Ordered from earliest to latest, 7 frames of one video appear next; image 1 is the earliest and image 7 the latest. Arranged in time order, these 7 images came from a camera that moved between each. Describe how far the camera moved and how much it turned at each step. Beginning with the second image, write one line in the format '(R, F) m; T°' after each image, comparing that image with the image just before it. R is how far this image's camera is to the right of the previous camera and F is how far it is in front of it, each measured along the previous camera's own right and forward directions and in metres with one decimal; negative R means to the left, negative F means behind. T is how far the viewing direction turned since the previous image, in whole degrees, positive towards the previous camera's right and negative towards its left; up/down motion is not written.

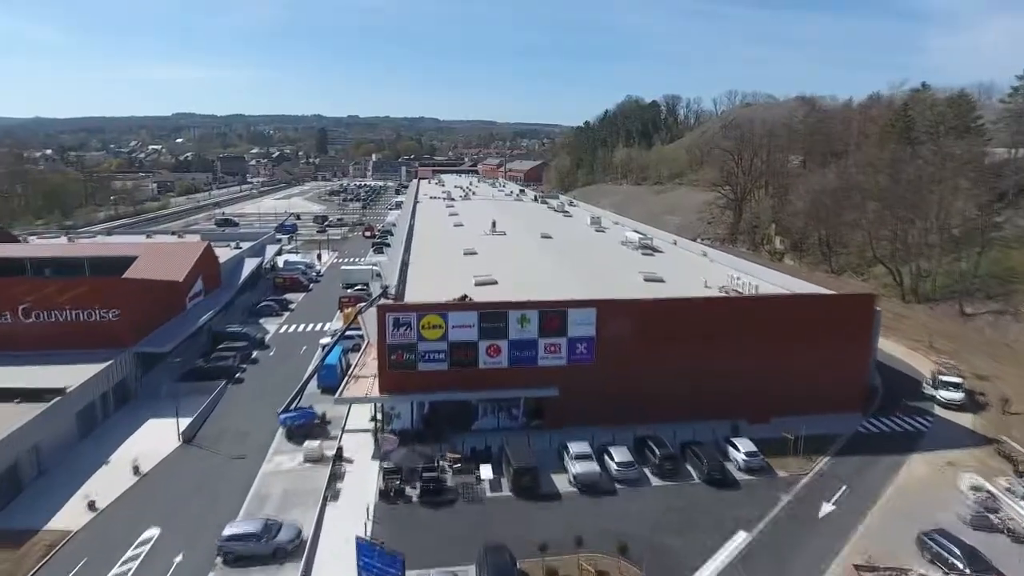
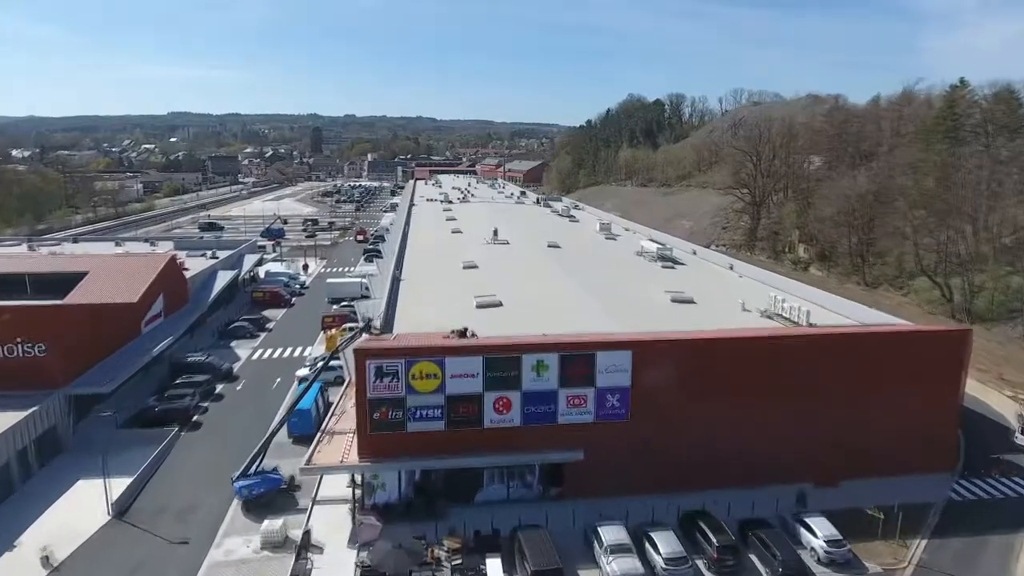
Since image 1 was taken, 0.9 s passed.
(-0.3, +2.3) m; 0°
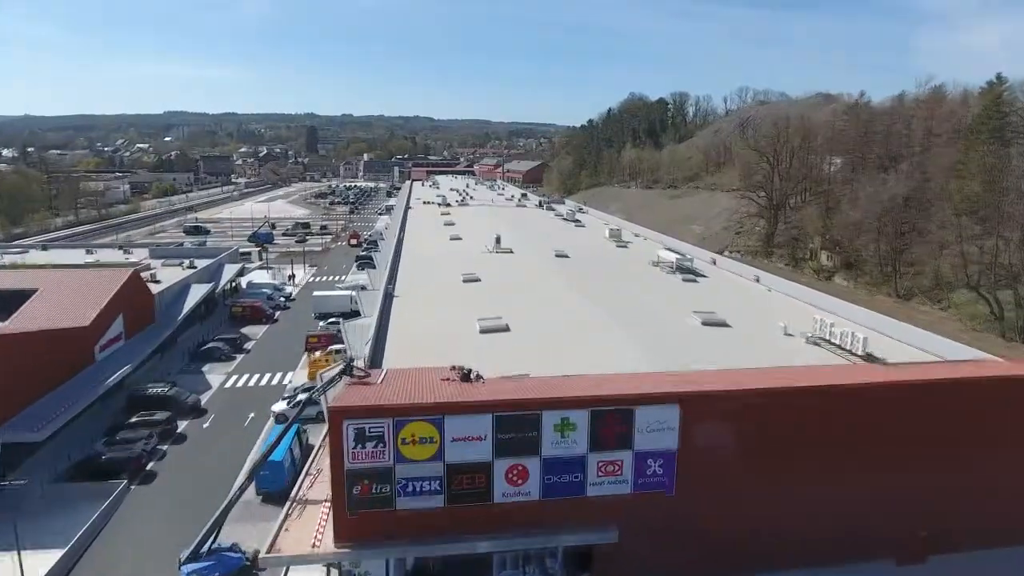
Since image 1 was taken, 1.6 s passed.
(-0.3, +1.9) m; 0°
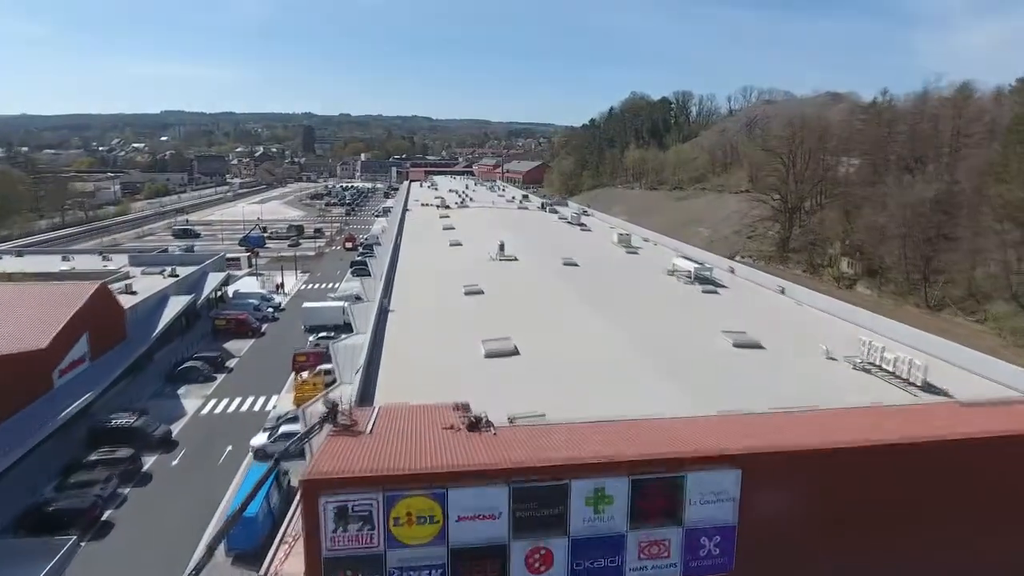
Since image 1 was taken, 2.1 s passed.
(-0.2, +1.4) m; 0°
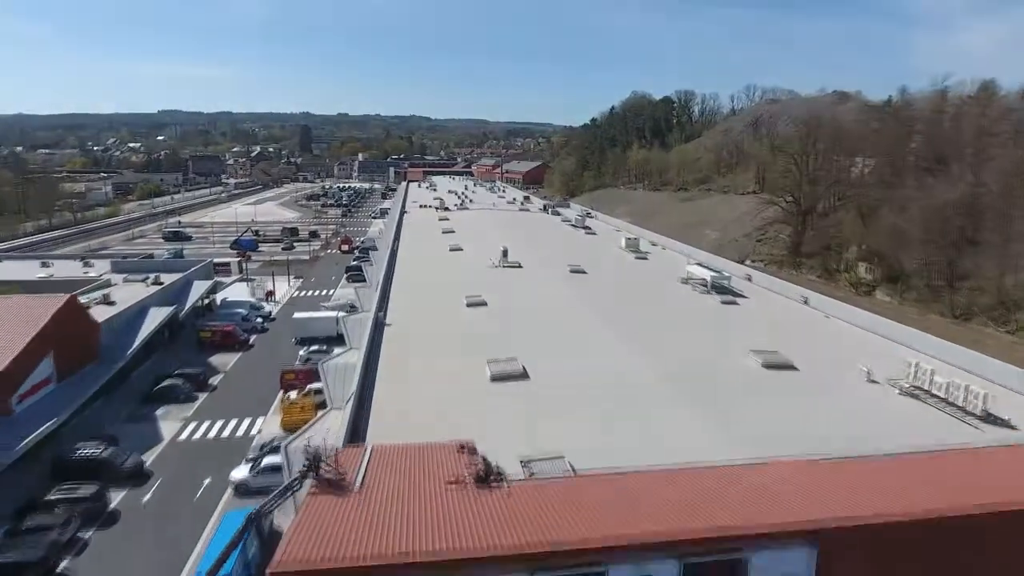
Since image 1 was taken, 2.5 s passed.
(-0.2, +1.1) m; 0°
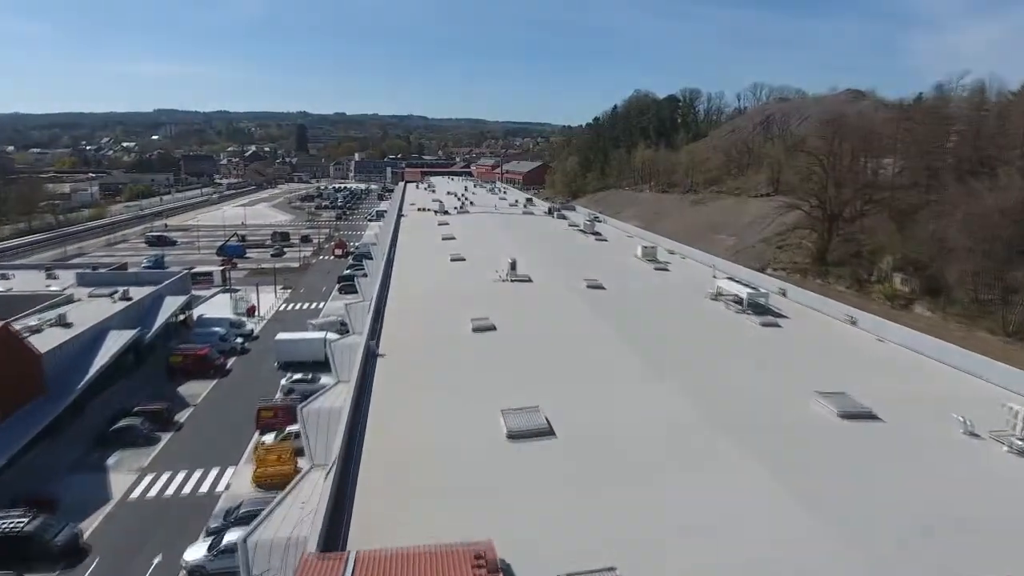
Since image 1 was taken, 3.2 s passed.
(-0.4, +1.9) m; 0°
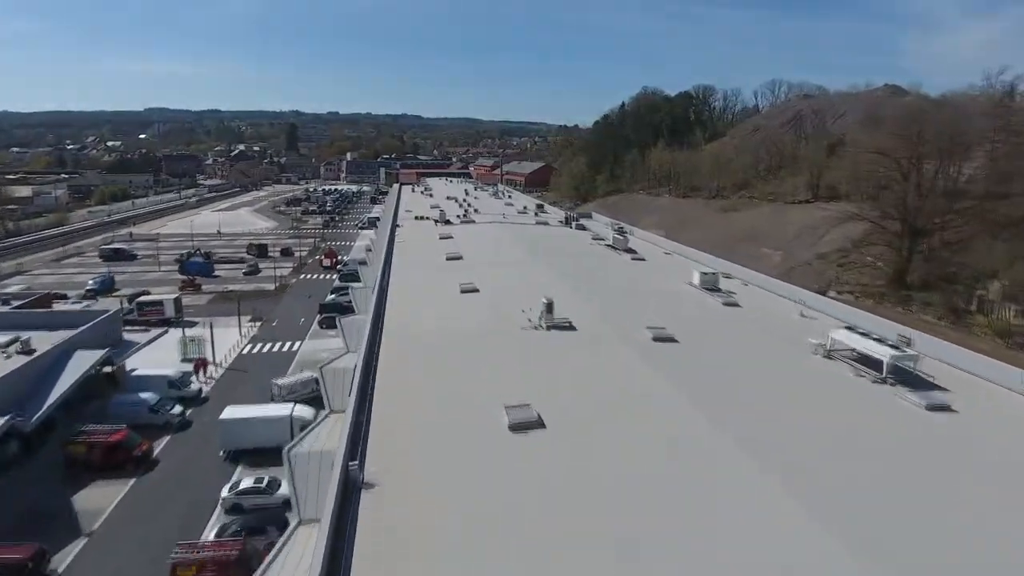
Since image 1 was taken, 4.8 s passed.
(-1.0, +4.4) m; +1°
